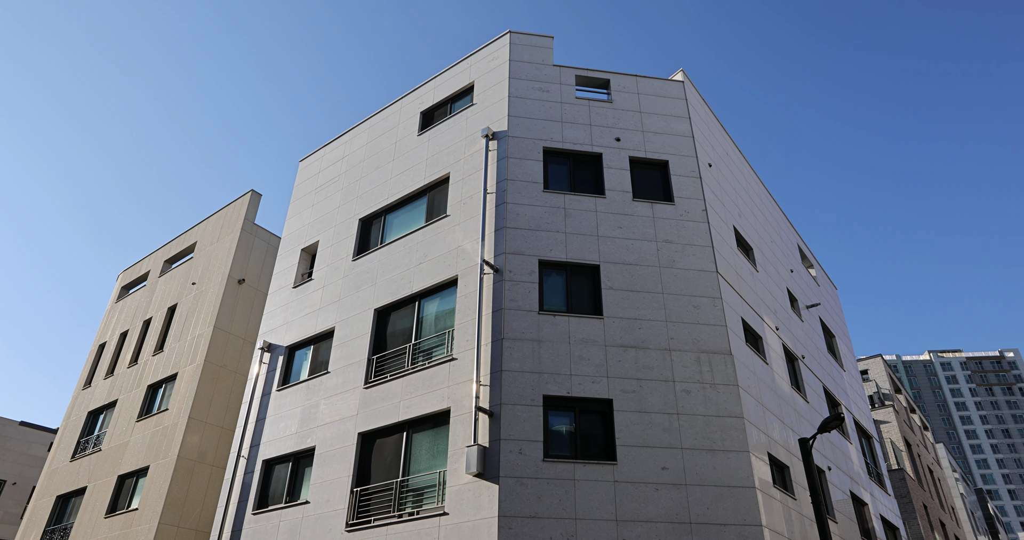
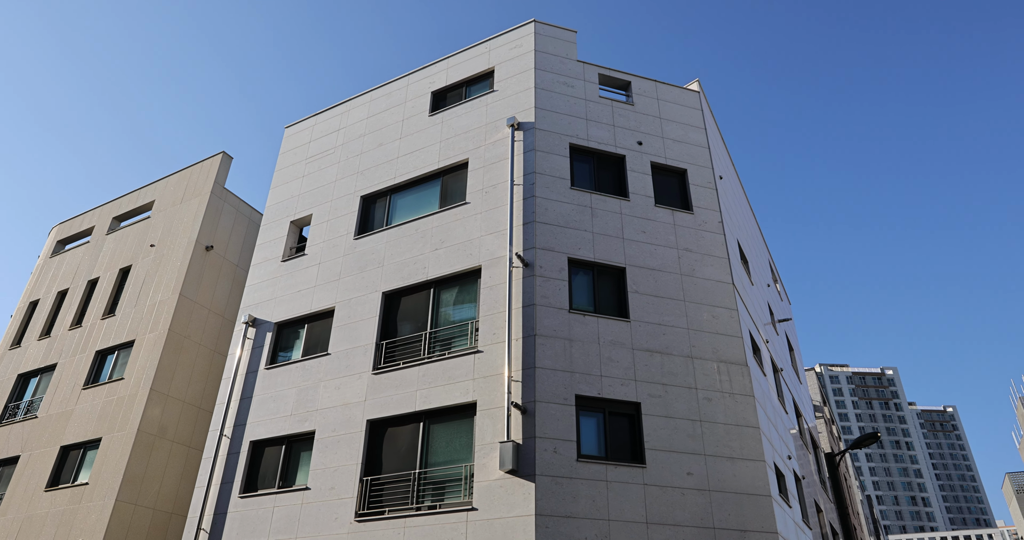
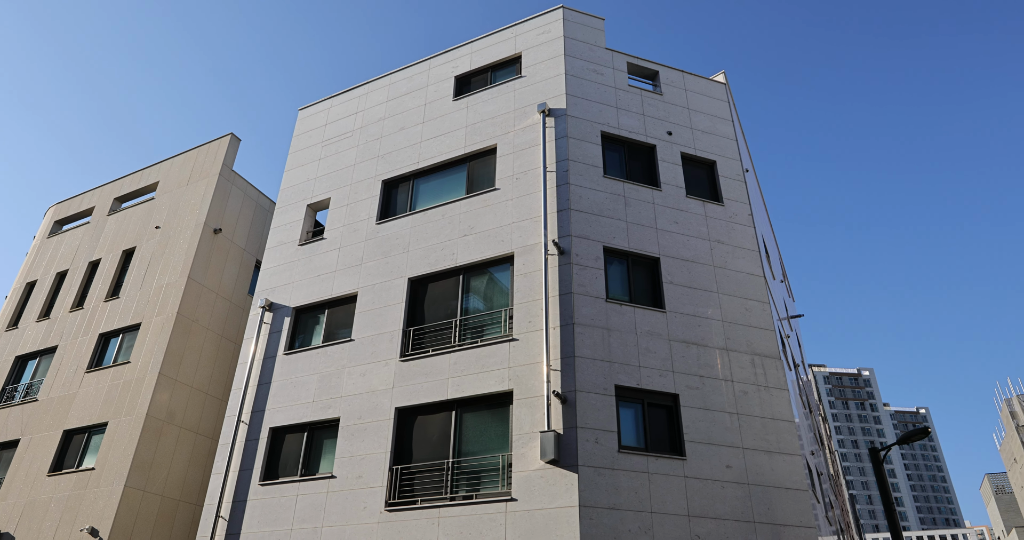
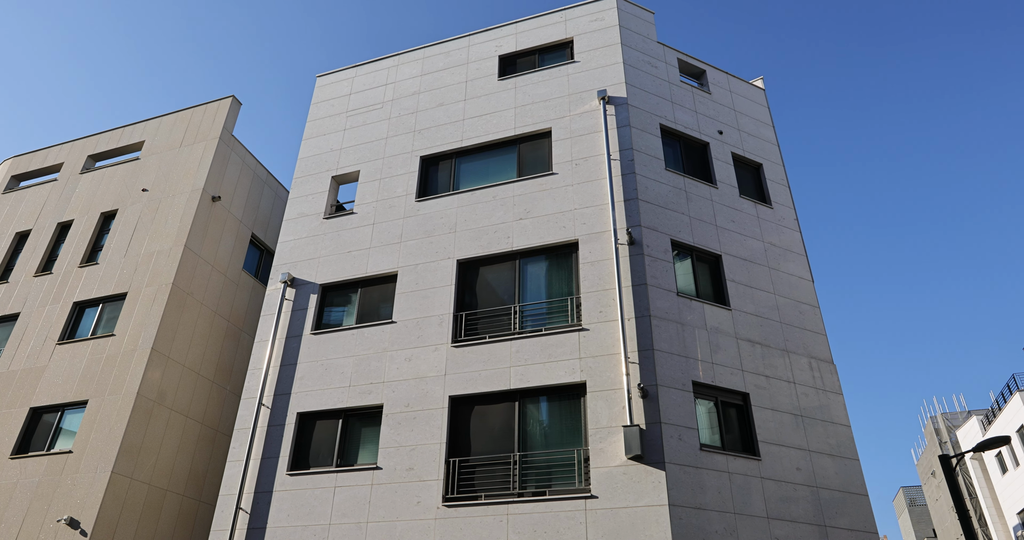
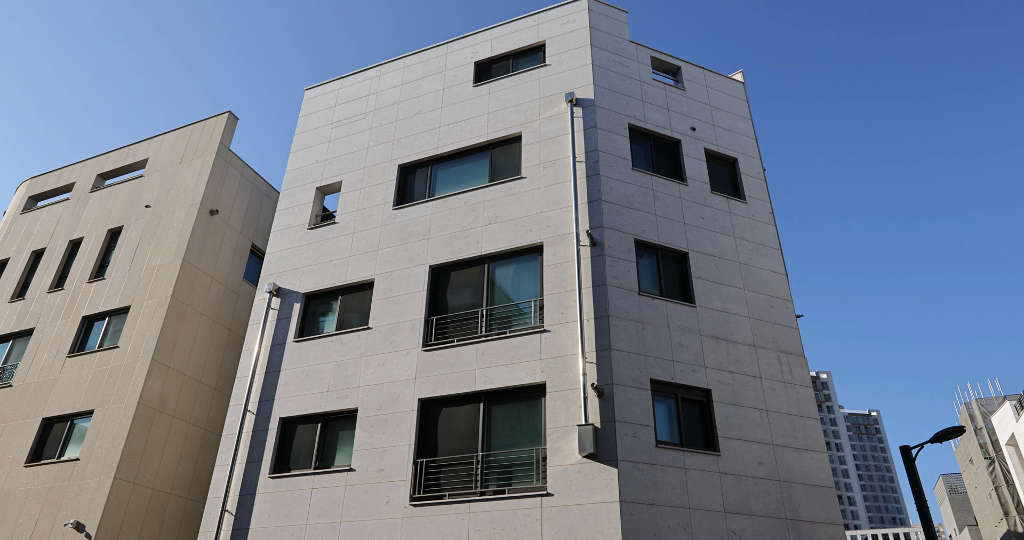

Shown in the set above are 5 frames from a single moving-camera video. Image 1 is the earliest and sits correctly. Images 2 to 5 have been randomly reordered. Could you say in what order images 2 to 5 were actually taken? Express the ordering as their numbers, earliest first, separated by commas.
2, 3, 5, 4
